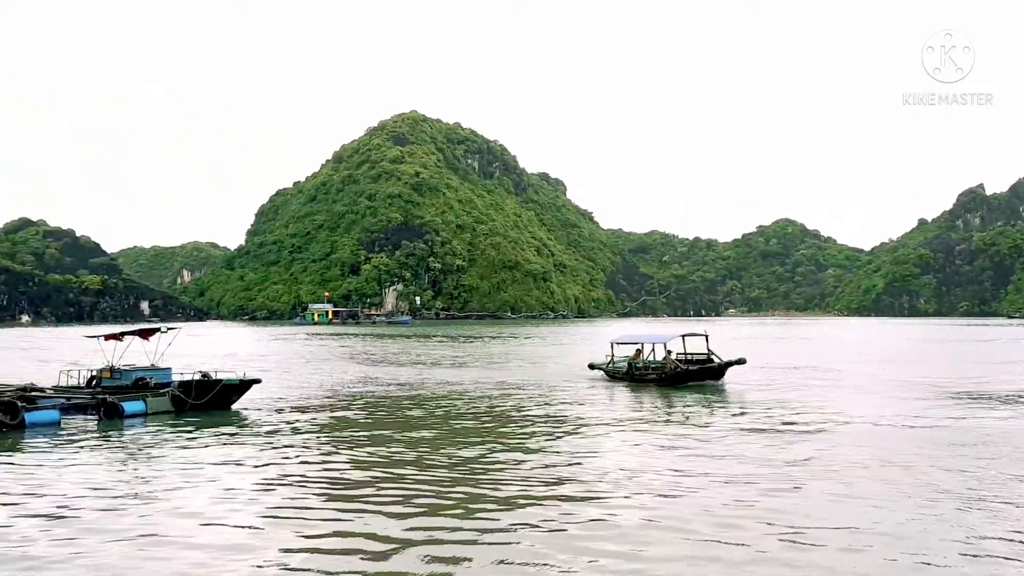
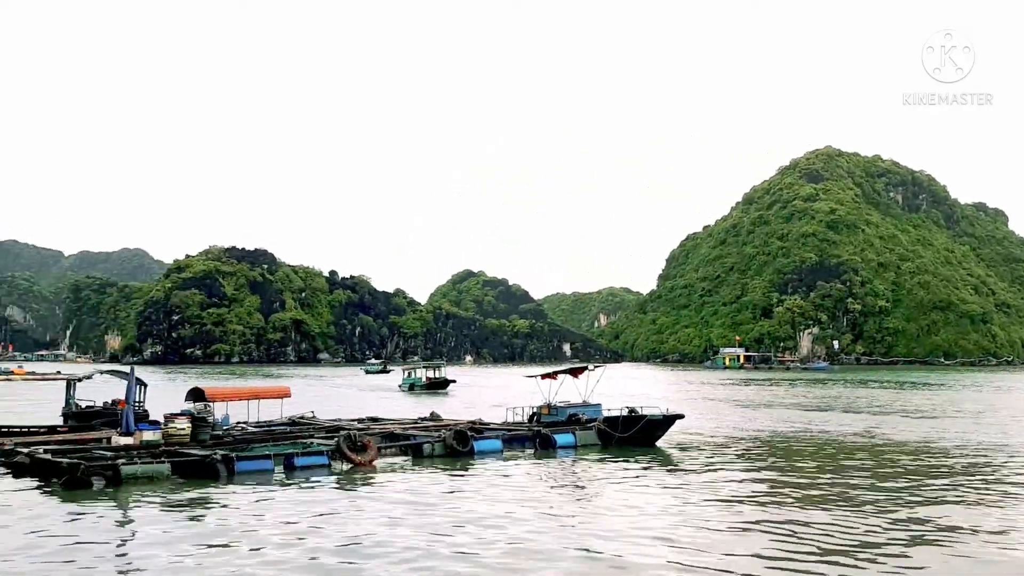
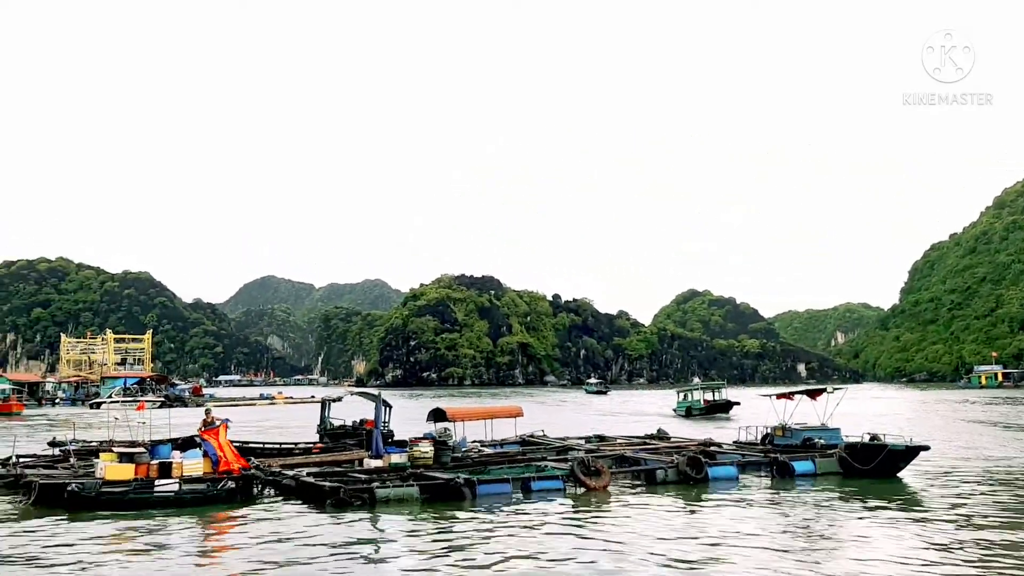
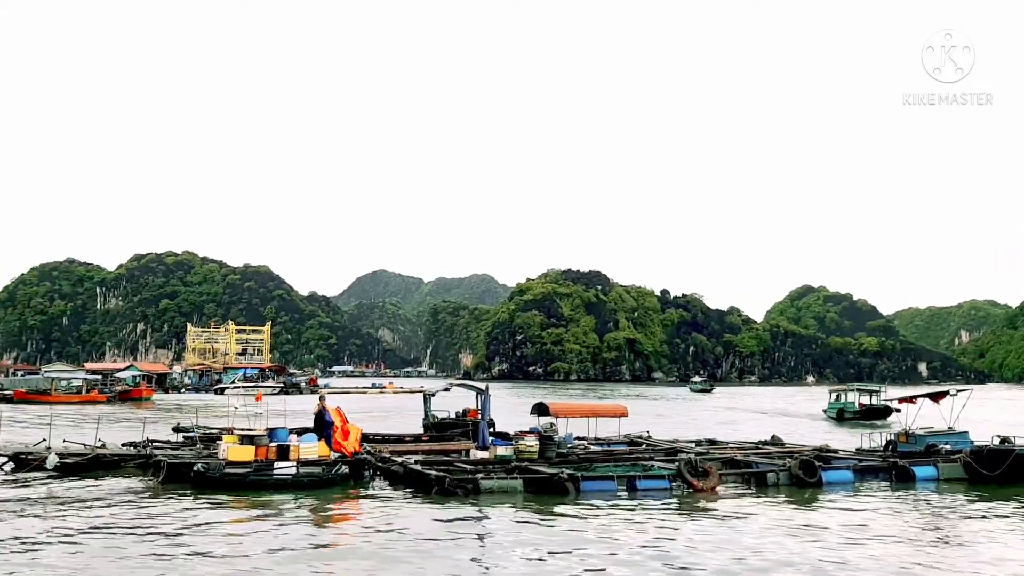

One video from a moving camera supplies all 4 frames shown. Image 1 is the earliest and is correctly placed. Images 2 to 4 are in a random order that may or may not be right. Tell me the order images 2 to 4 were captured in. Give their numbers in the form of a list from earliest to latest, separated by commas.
2, 3, 4
